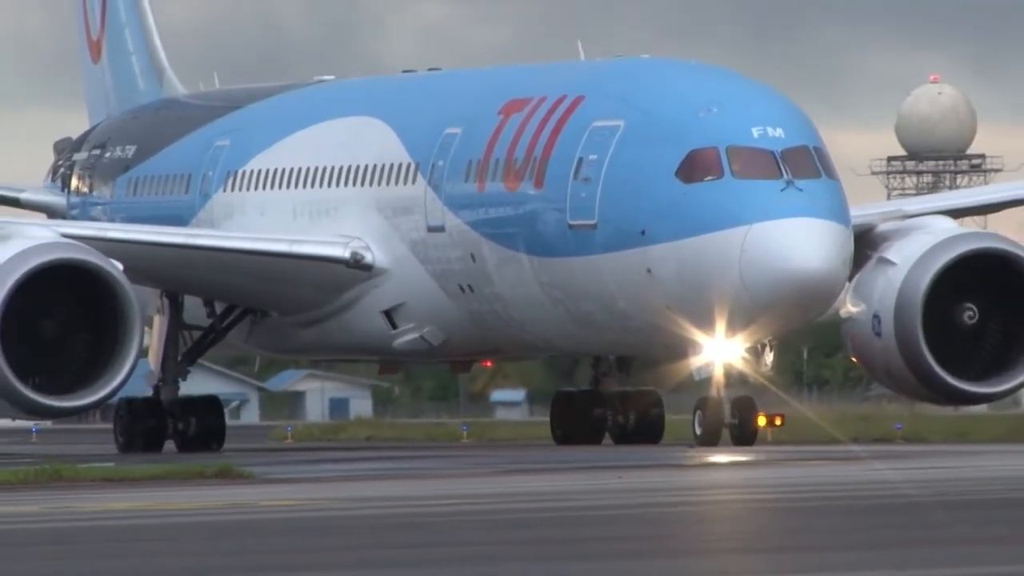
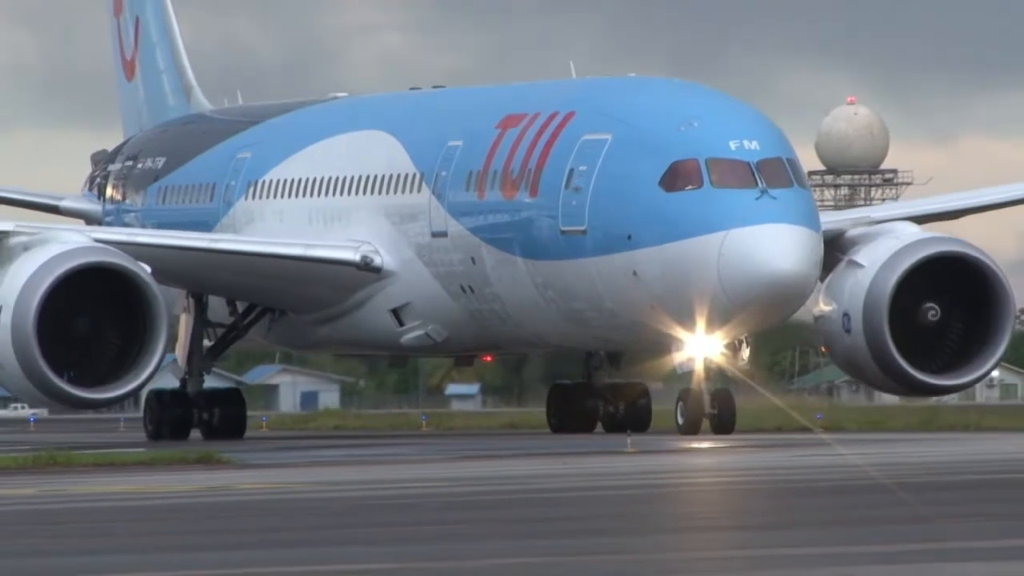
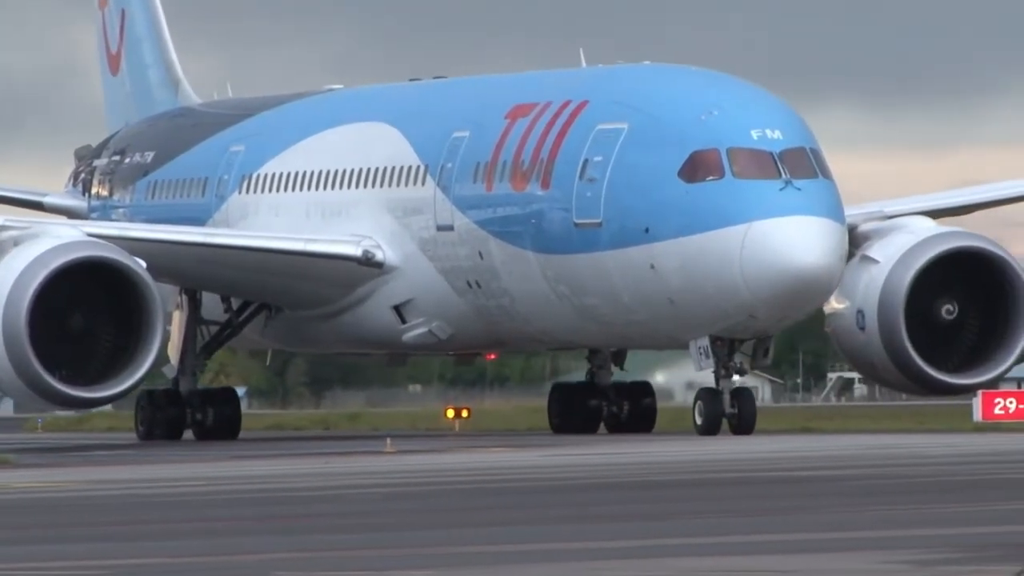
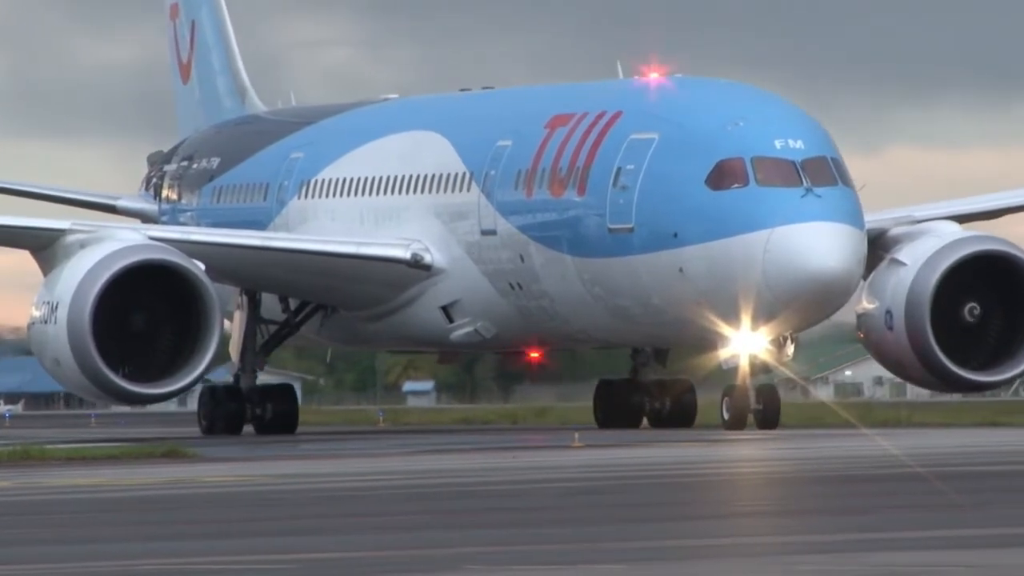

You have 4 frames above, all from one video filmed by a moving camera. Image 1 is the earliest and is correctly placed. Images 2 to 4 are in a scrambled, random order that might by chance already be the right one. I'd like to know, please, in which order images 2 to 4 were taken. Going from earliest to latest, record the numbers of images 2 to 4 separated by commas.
2, 4, 3
